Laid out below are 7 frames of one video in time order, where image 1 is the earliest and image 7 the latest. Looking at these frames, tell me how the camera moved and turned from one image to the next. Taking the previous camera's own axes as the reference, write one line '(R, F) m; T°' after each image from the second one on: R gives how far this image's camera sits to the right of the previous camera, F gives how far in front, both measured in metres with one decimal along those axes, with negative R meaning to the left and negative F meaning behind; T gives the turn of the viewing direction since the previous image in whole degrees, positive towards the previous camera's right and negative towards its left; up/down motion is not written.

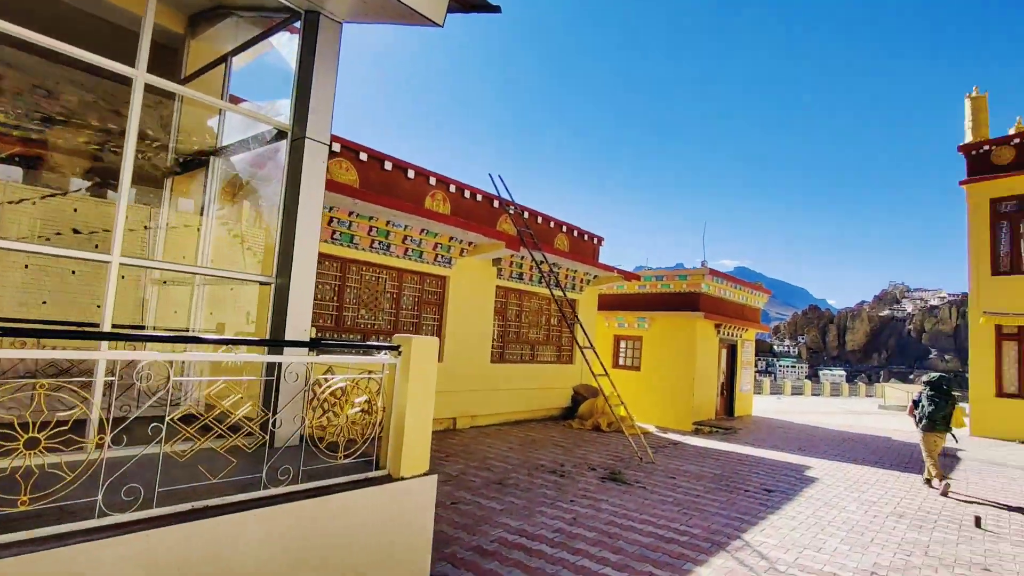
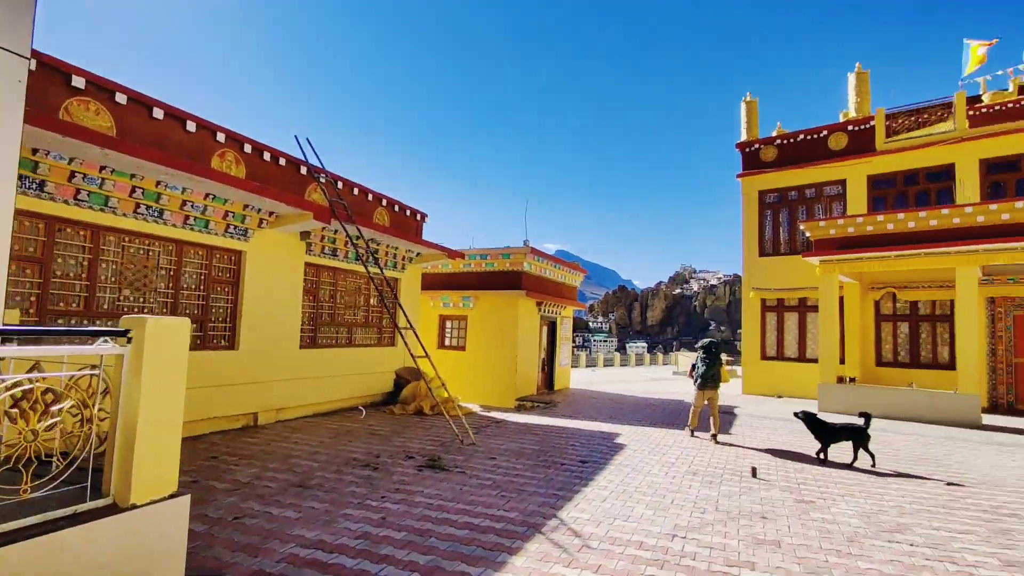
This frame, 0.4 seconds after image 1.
(+0.2, +0.5) m; +17°
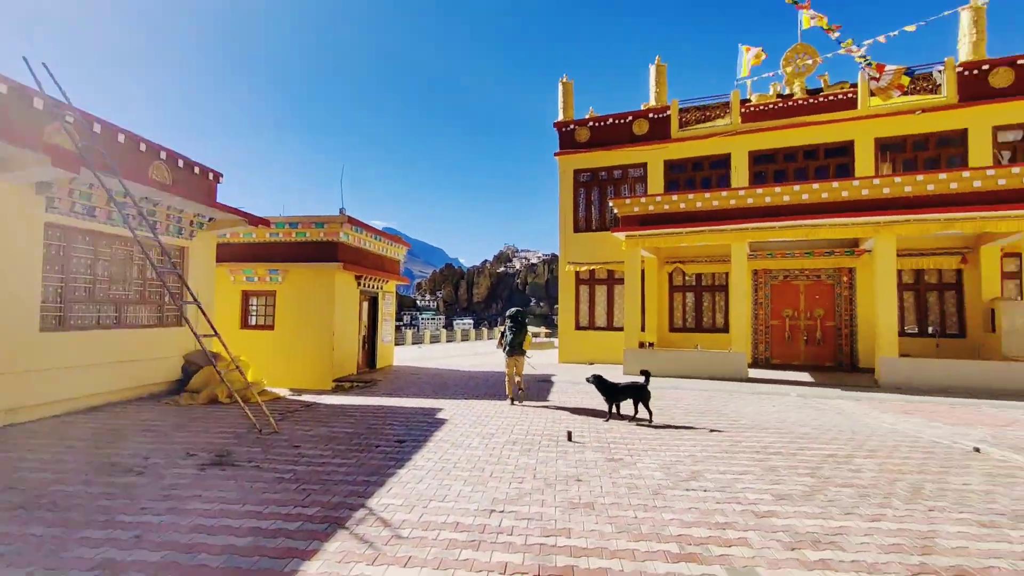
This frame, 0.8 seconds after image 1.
(+0.2, +0.4) m; +18°
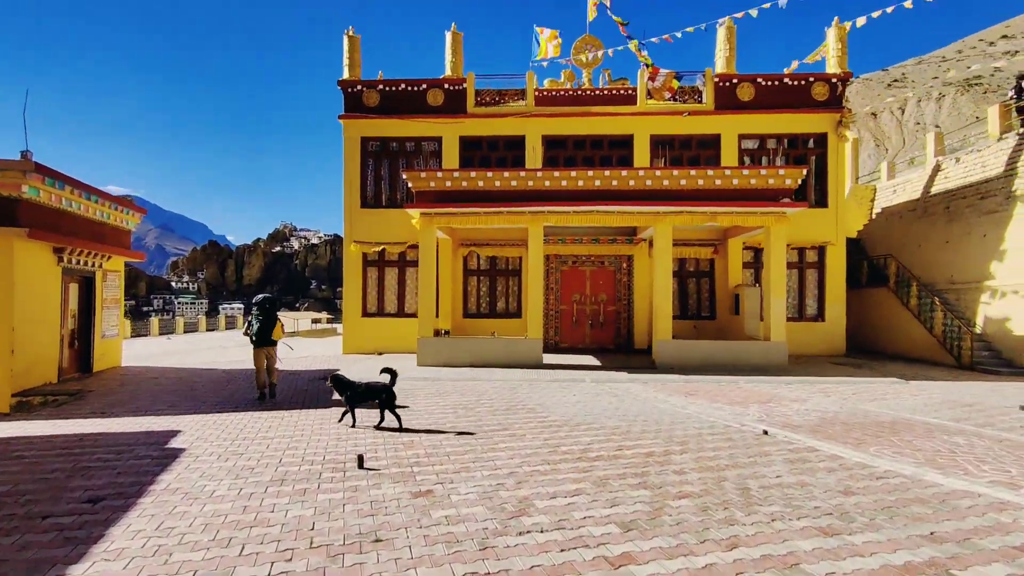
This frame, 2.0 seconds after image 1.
(+0.1, +1.3) m; +22°
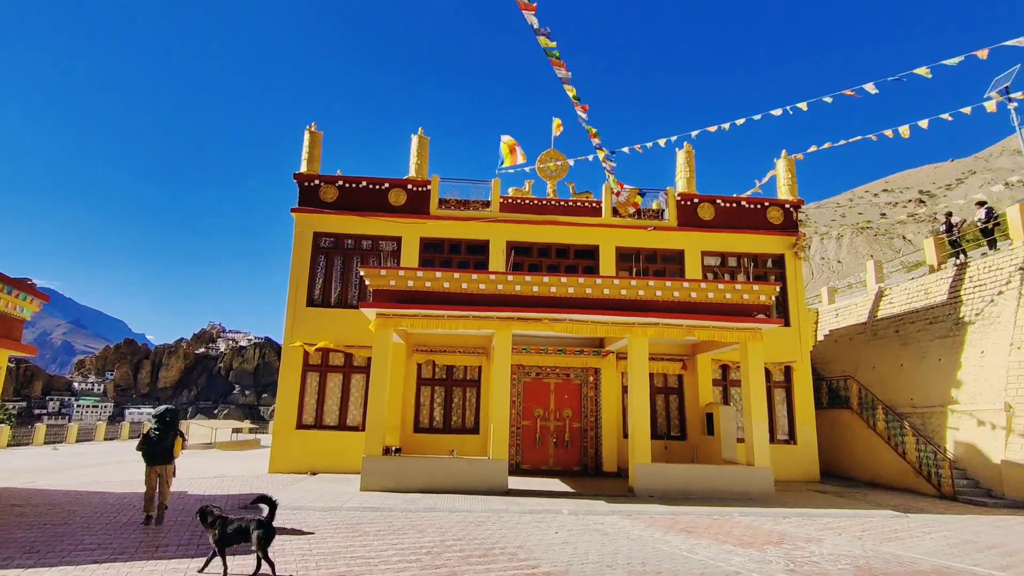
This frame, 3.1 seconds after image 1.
(-0.5, +1.1) m; +6°
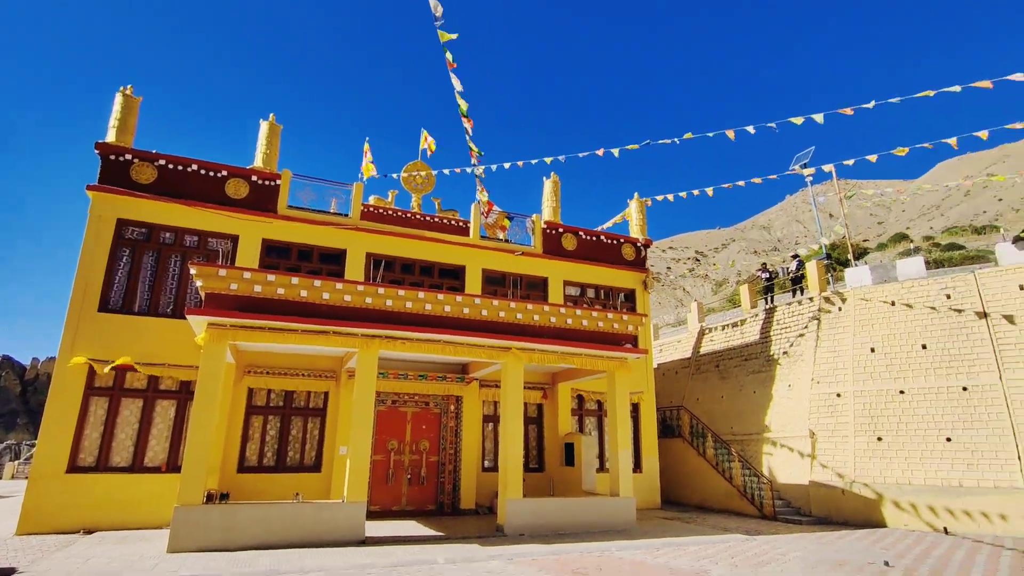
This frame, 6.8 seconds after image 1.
(-0.9, +1.1) m; +18°
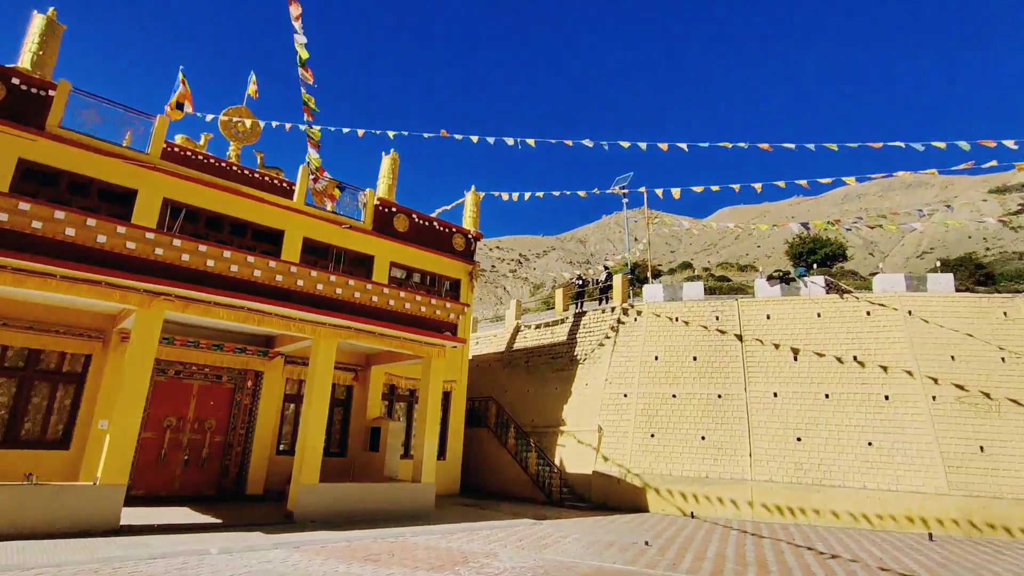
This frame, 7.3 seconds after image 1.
(0.0, +0.2) m; +18°
